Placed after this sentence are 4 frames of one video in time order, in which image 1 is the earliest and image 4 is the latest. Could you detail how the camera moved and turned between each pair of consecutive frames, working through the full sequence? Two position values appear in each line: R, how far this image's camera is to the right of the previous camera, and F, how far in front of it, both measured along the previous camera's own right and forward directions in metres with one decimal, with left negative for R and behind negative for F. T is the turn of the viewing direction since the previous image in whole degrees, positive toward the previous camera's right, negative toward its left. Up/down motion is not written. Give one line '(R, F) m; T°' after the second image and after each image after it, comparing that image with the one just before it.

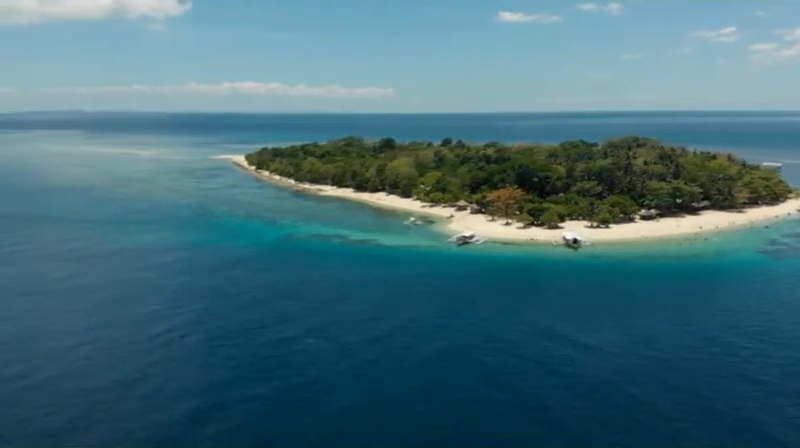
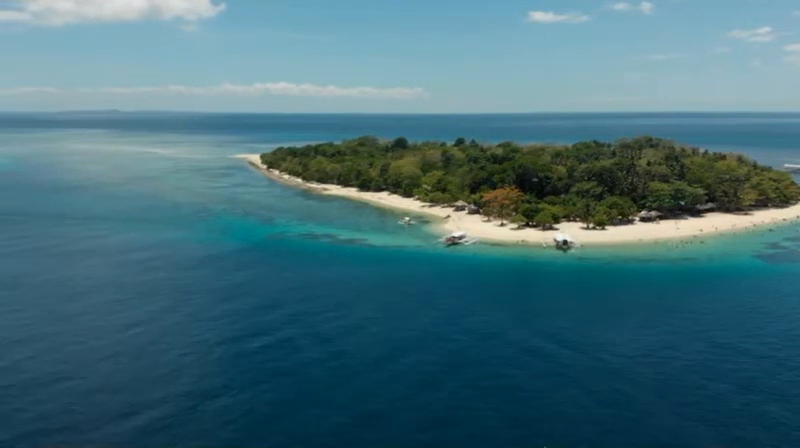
(+2.3, +0.6) m; -2°
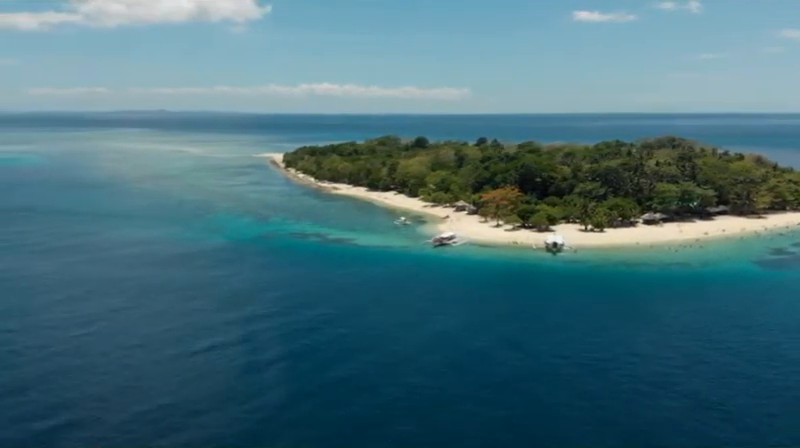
(+3.0, +1.1) m; -3°
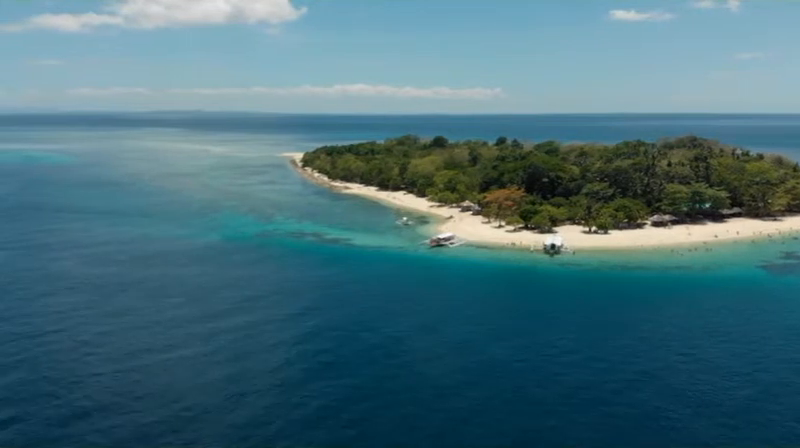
(+1.9, +0.7) m; -2°
